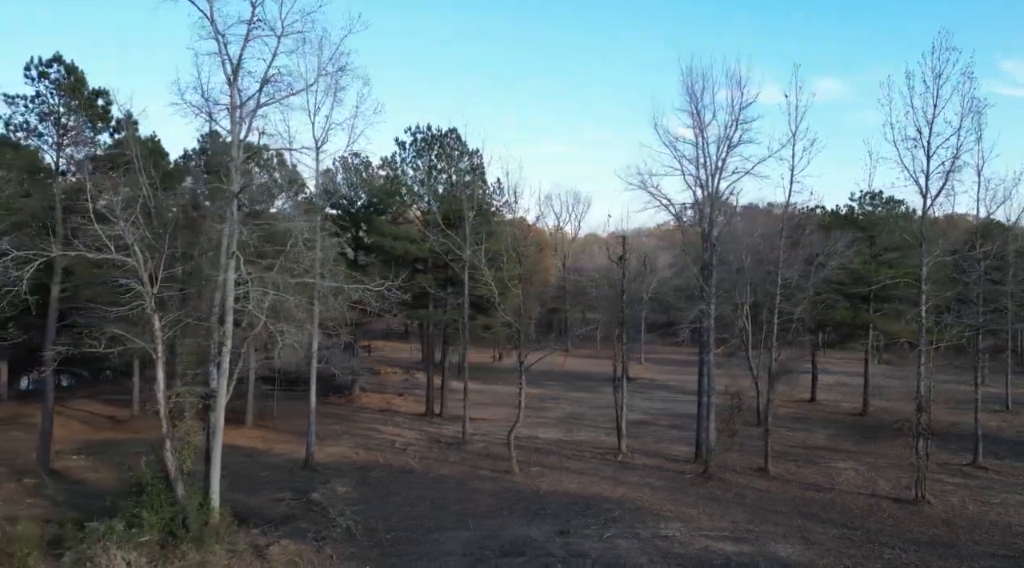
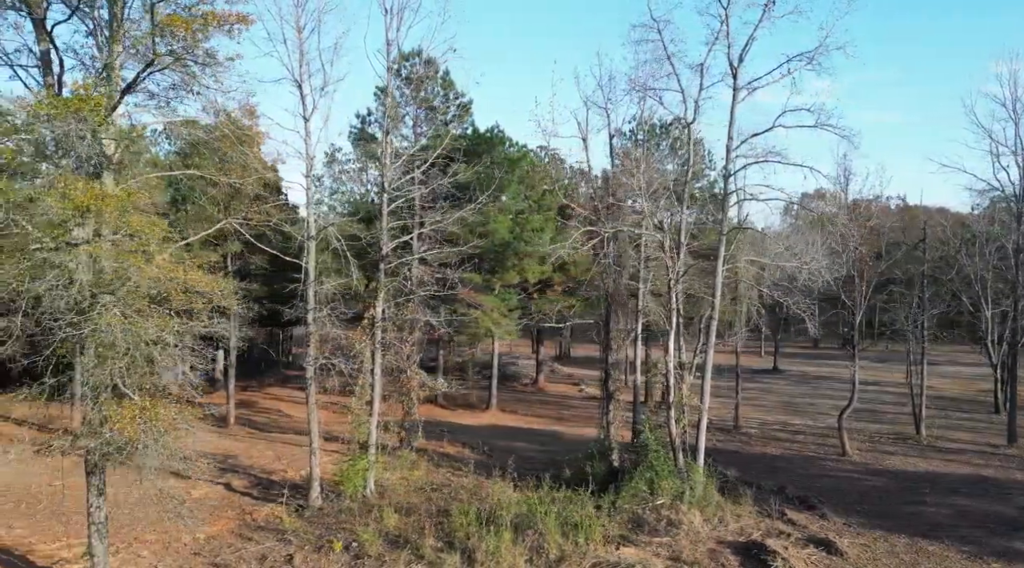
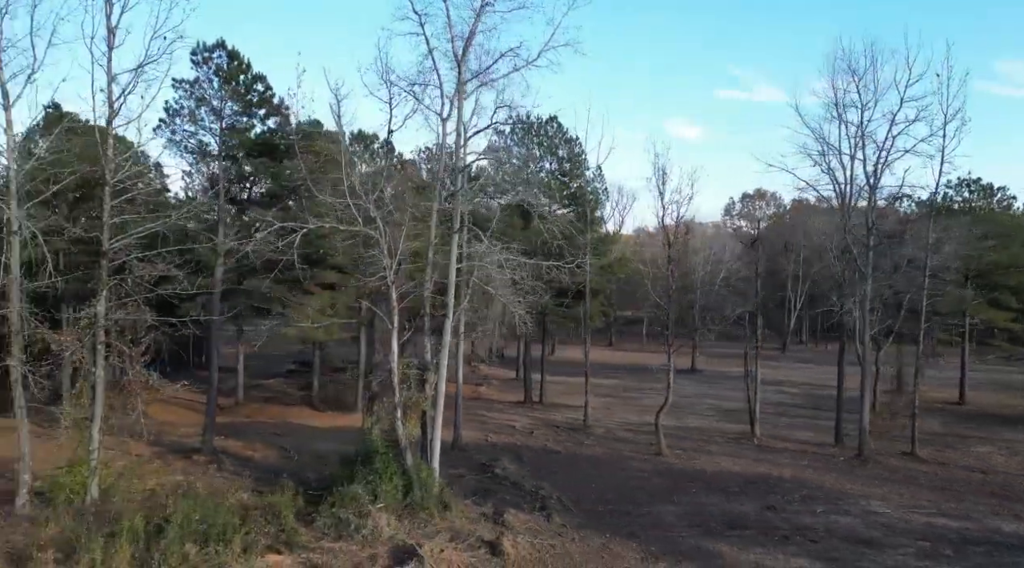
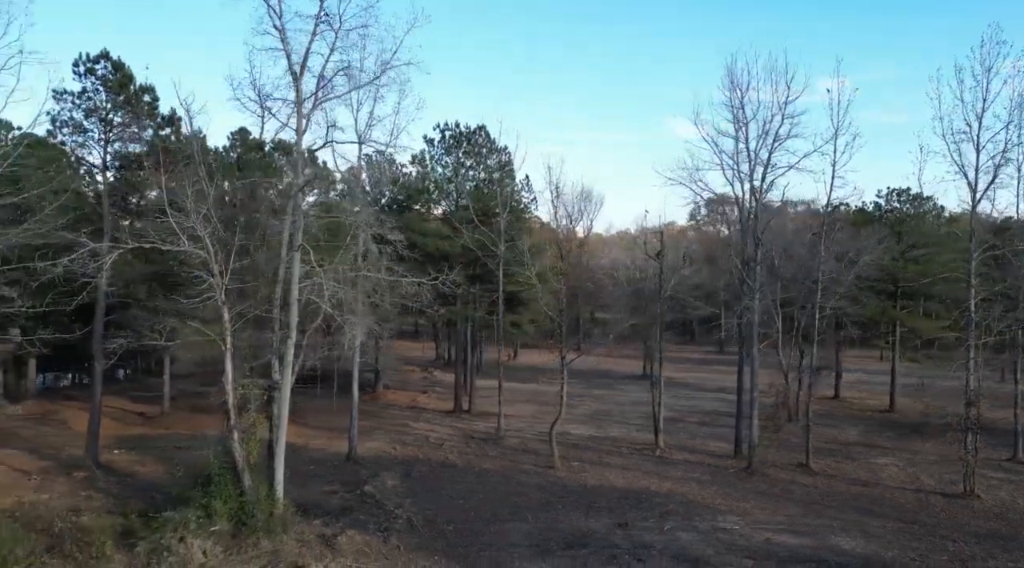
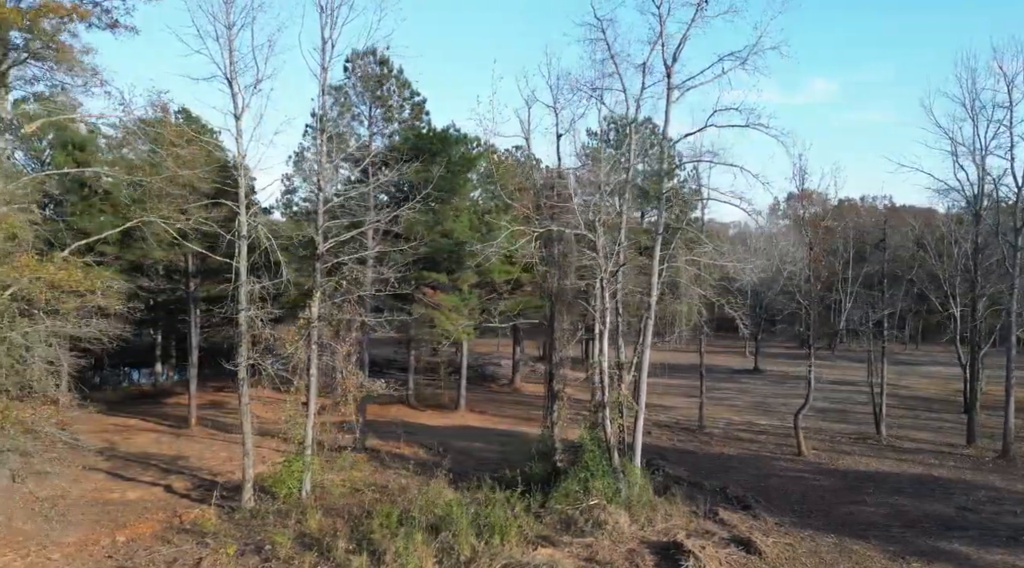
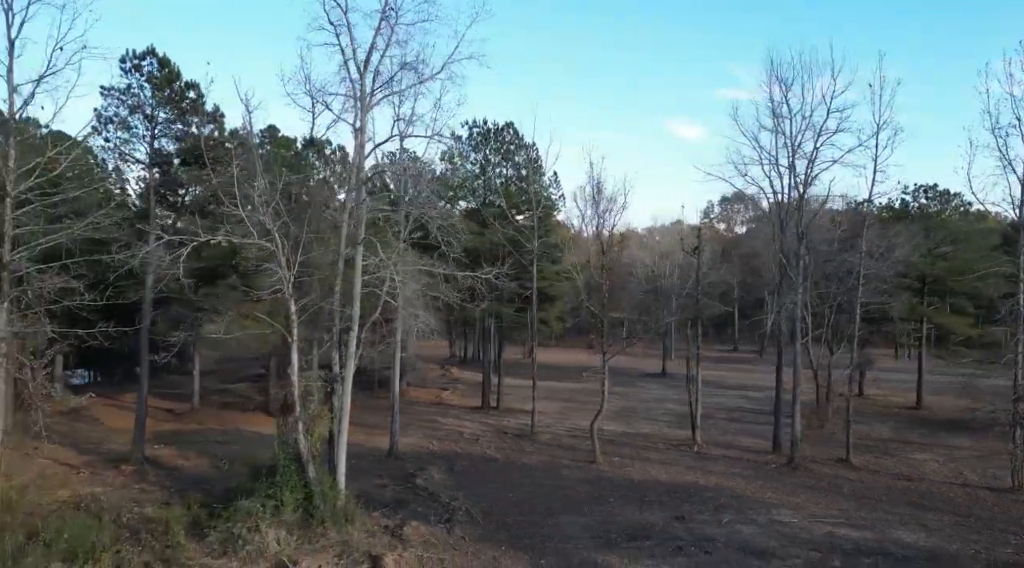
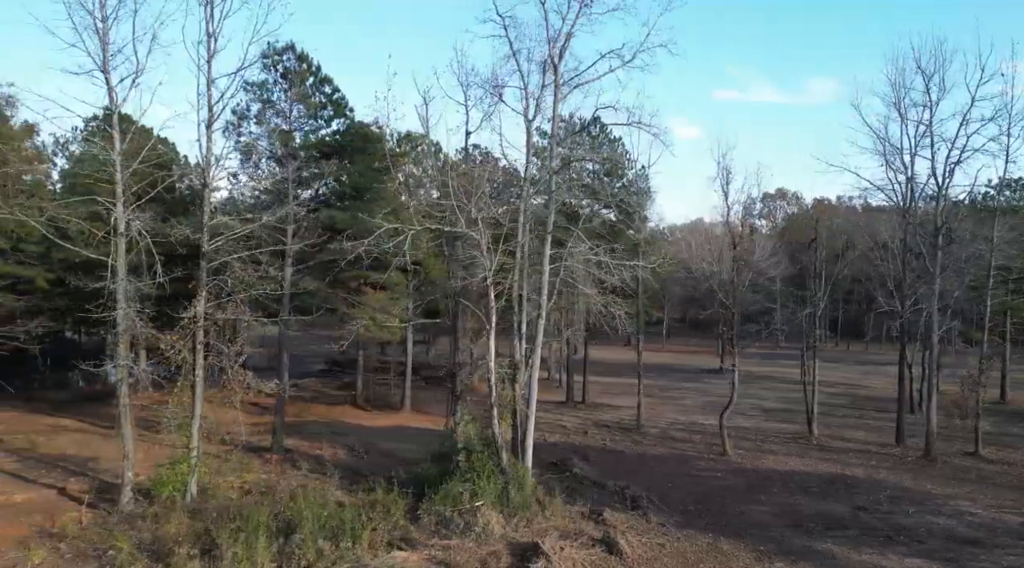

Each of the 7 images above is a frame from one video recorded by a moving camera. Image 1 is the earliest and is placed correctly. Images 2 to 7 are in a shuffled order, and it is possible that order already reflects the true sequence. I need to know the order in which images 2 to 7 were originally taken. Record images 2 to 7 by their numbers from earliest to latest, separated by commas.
4, 6, 3, 7, 5, 2
